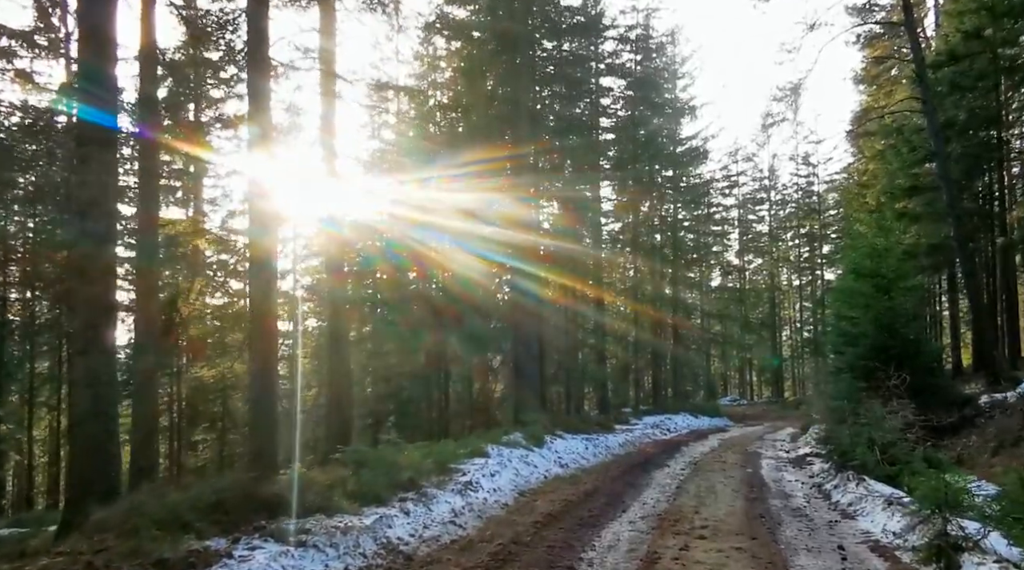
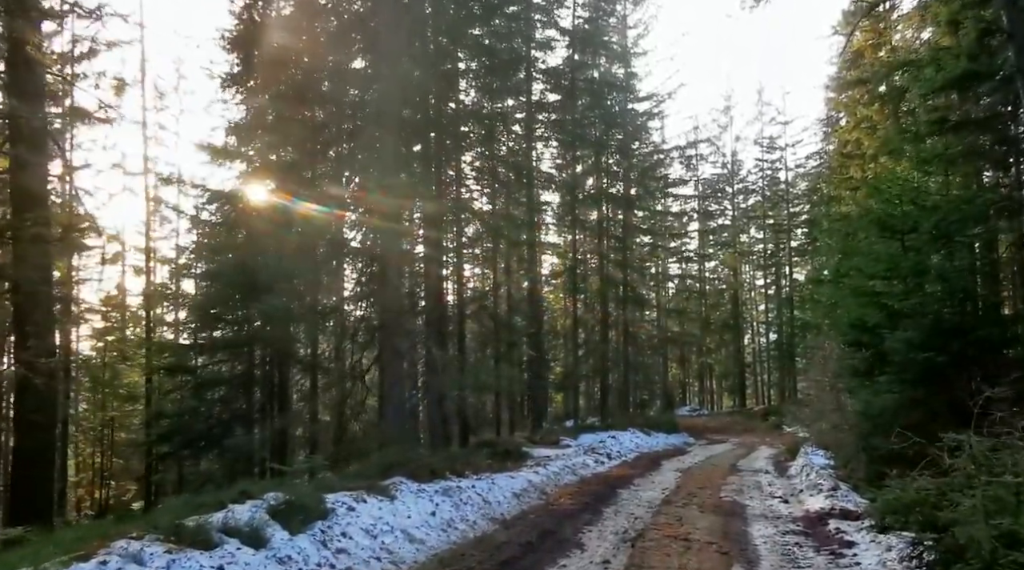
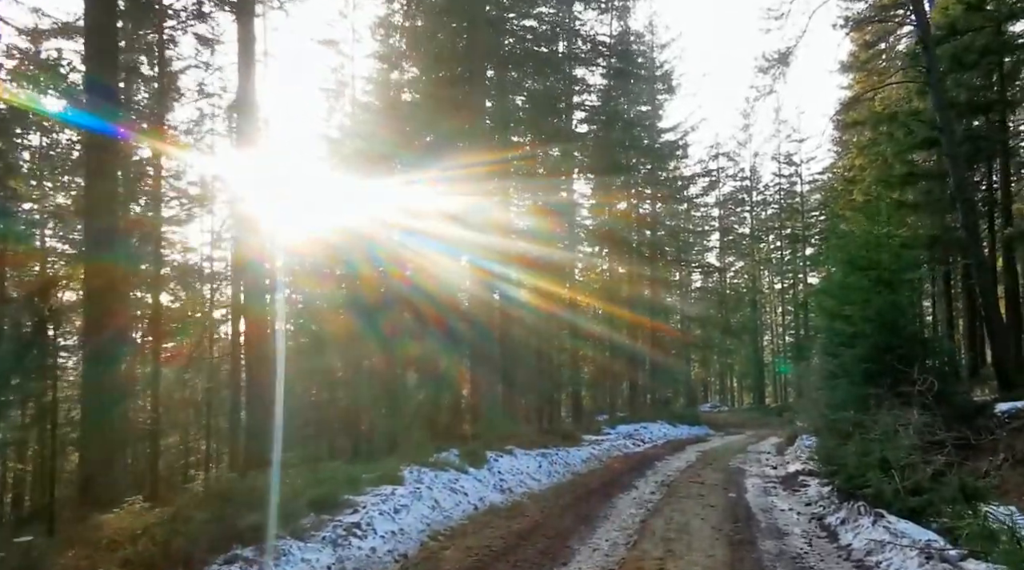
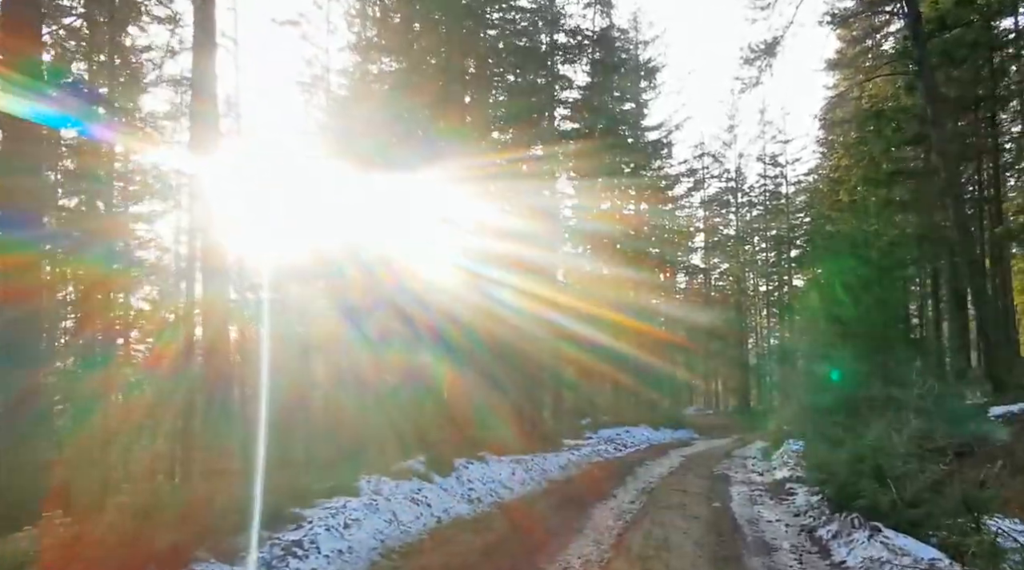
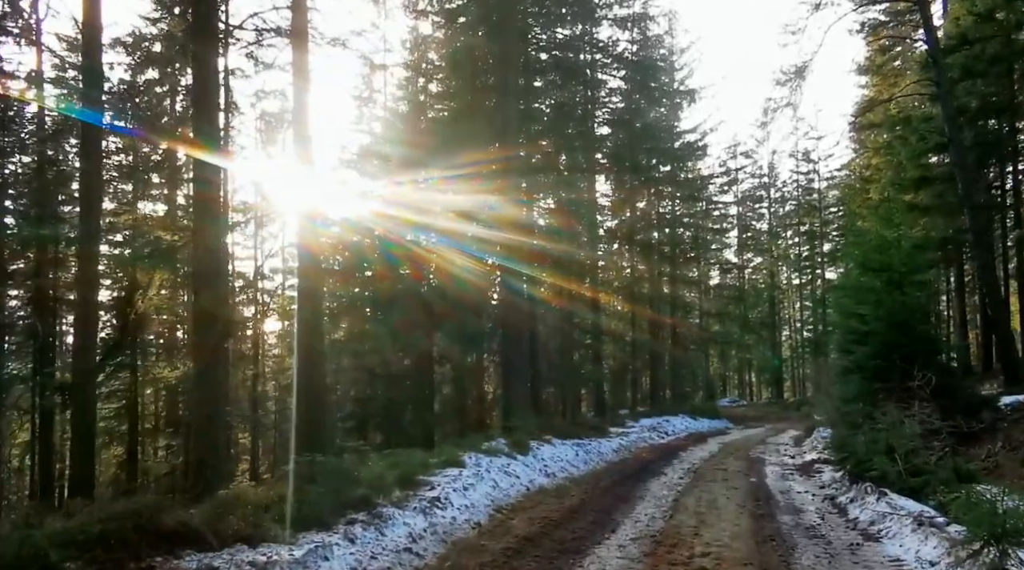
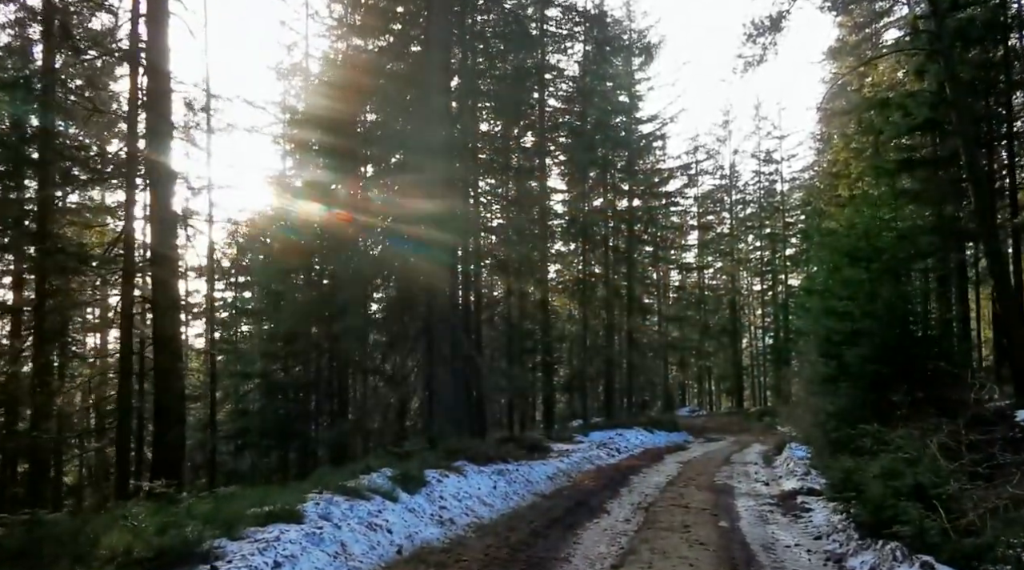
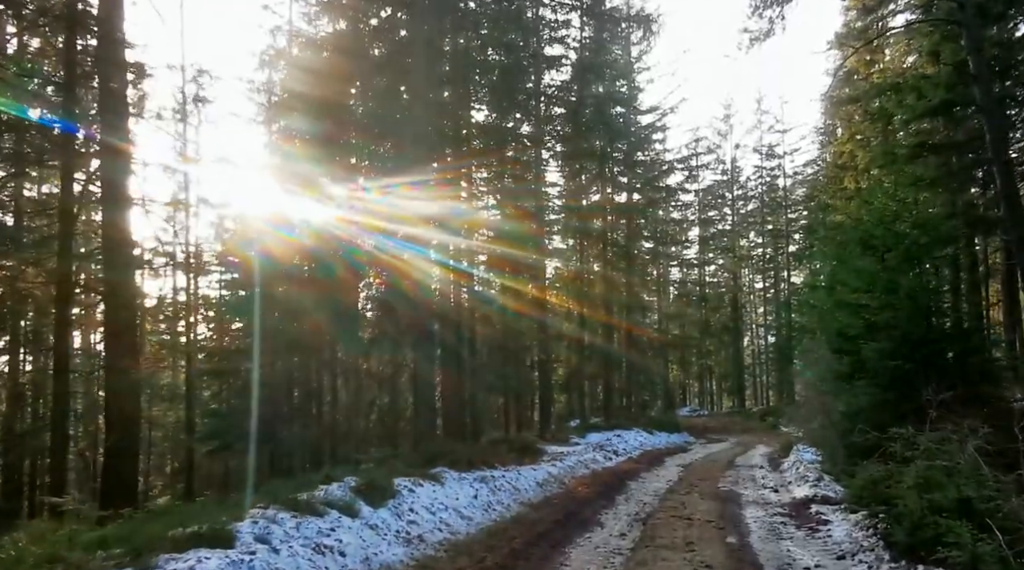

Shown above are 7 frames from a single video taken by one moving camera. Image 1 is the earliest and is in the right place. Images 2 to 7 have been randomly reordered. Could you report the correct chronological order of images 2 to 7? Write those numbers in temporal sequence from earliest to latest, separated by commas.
5, 3, 4, 6, 7, 2
